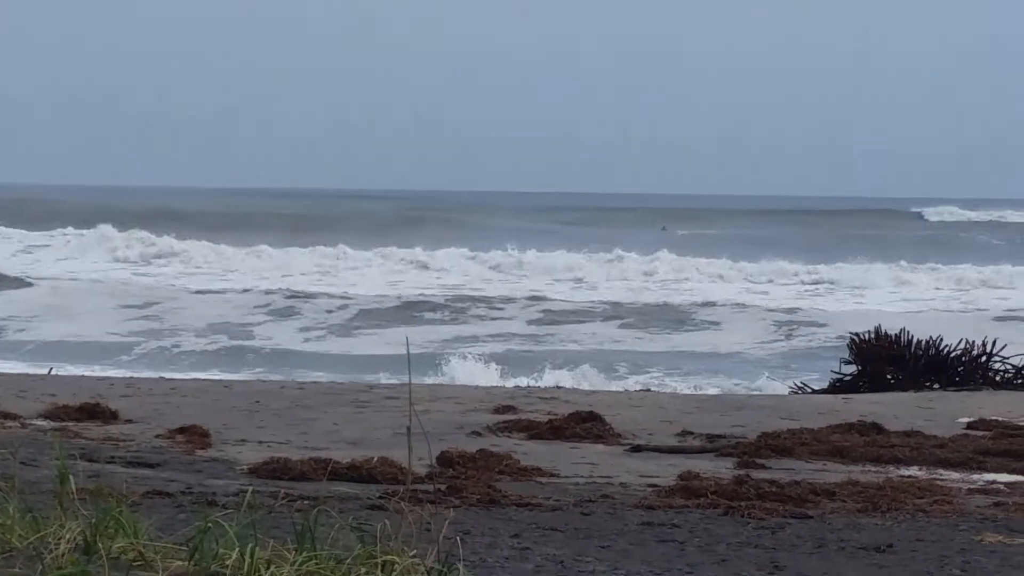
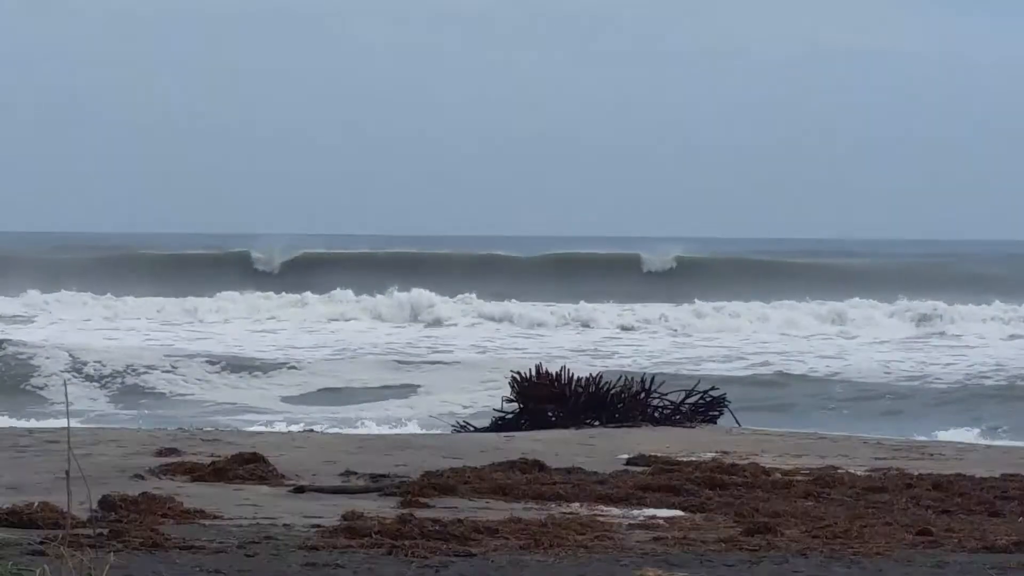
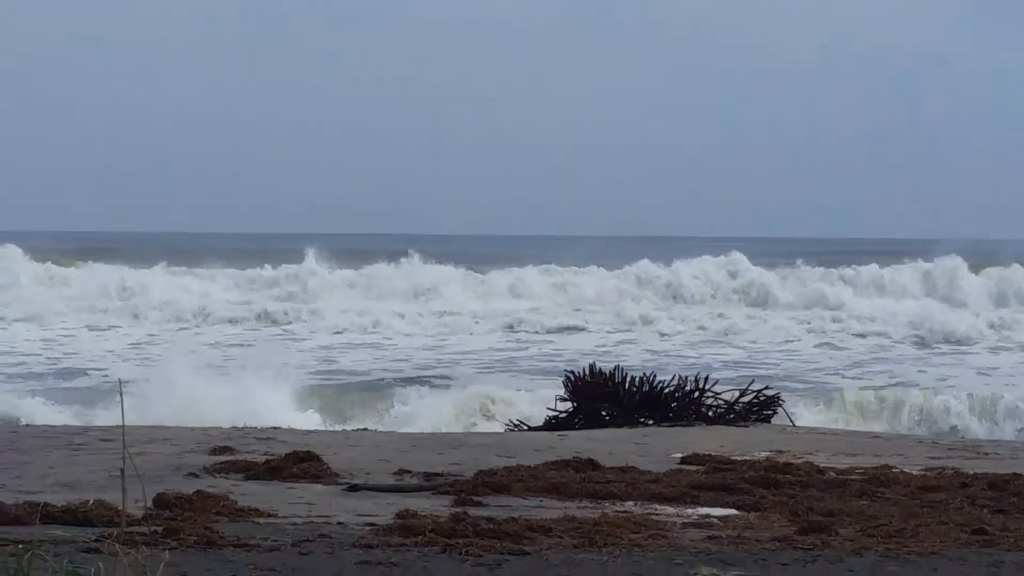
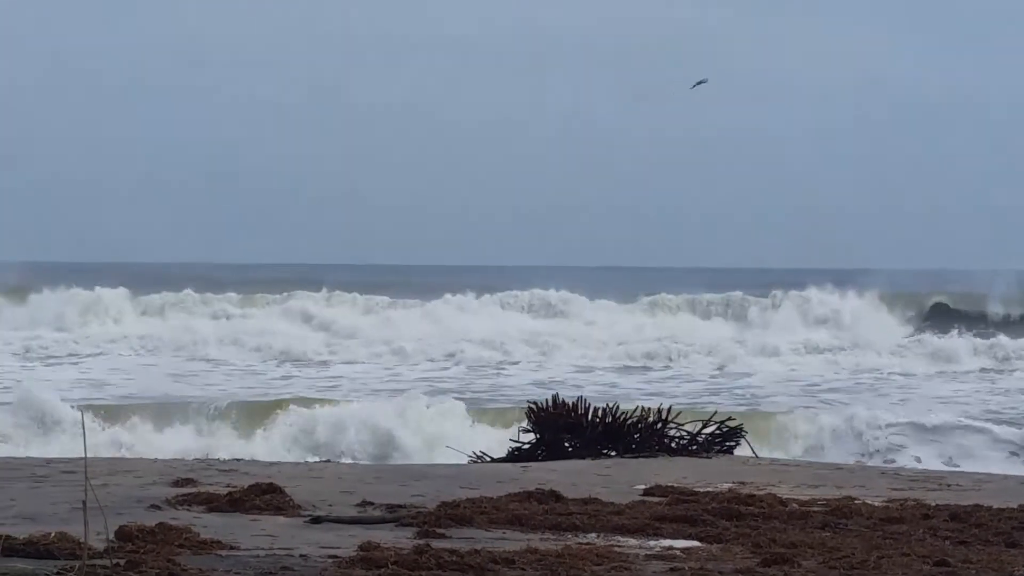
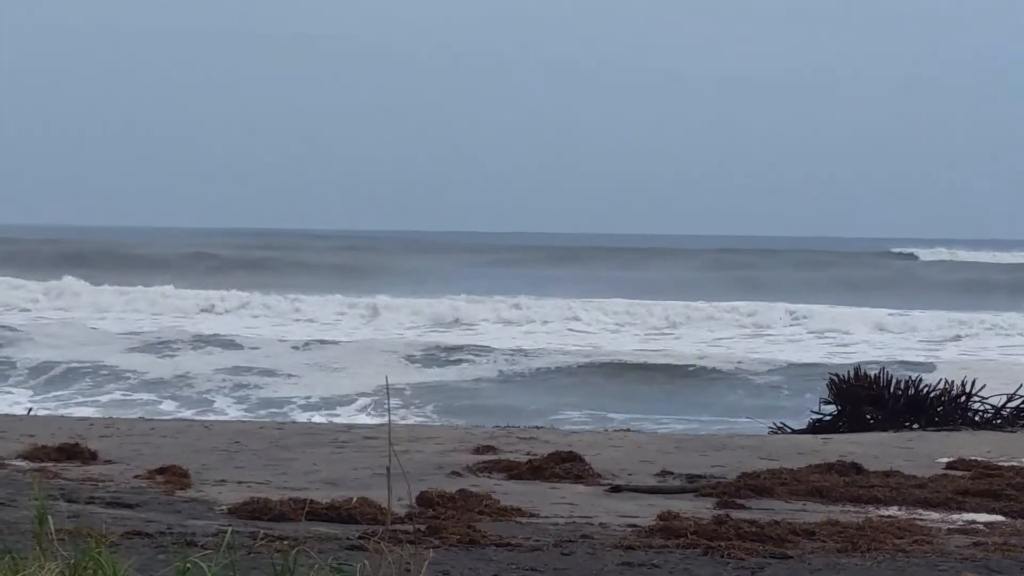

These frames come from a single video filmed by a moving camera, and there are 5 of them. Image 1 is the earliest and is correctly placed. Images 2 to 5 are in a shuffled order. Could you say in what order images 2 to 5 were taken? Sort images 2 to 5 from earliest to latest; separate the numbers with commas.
5, 2, 4, 3
